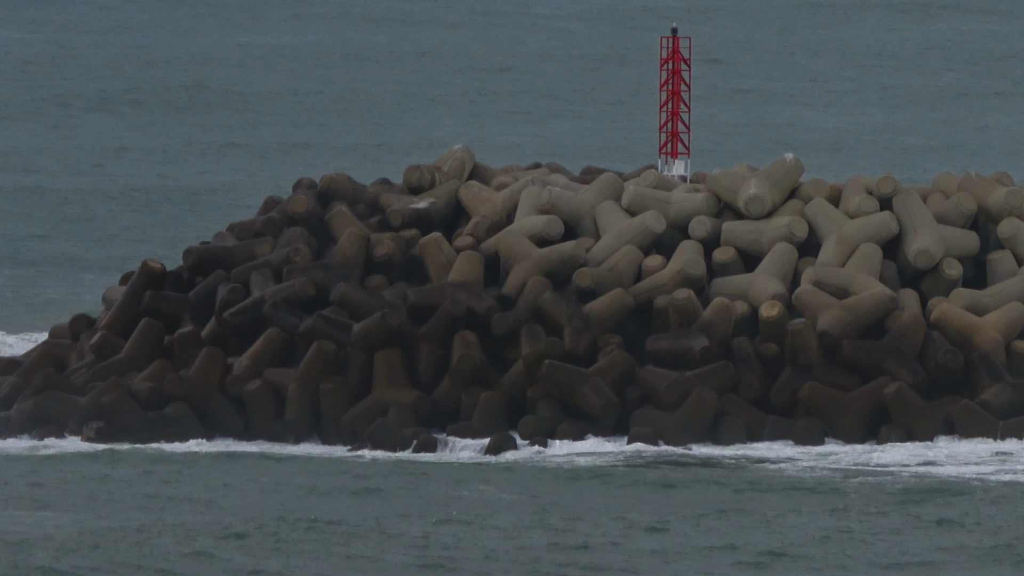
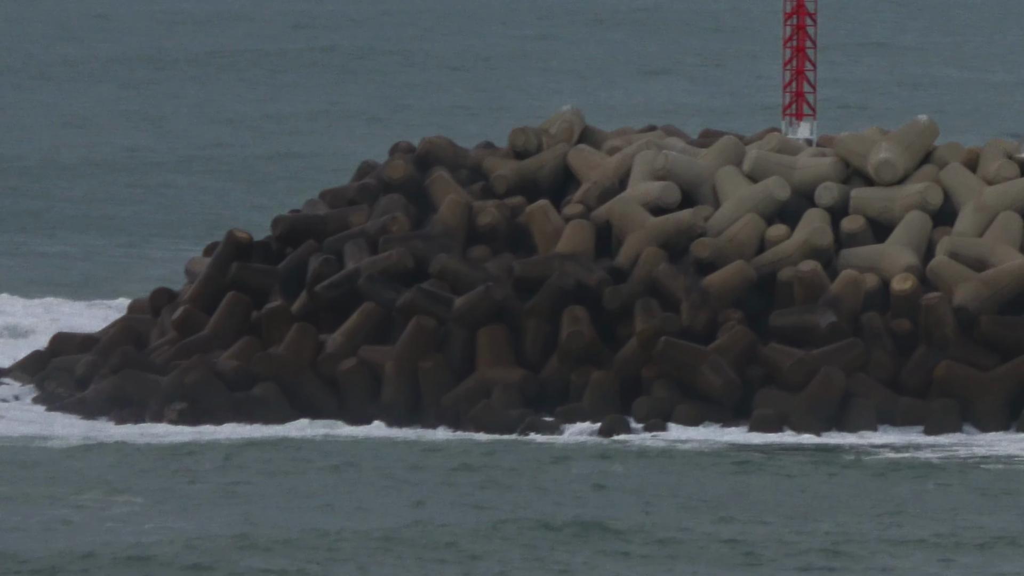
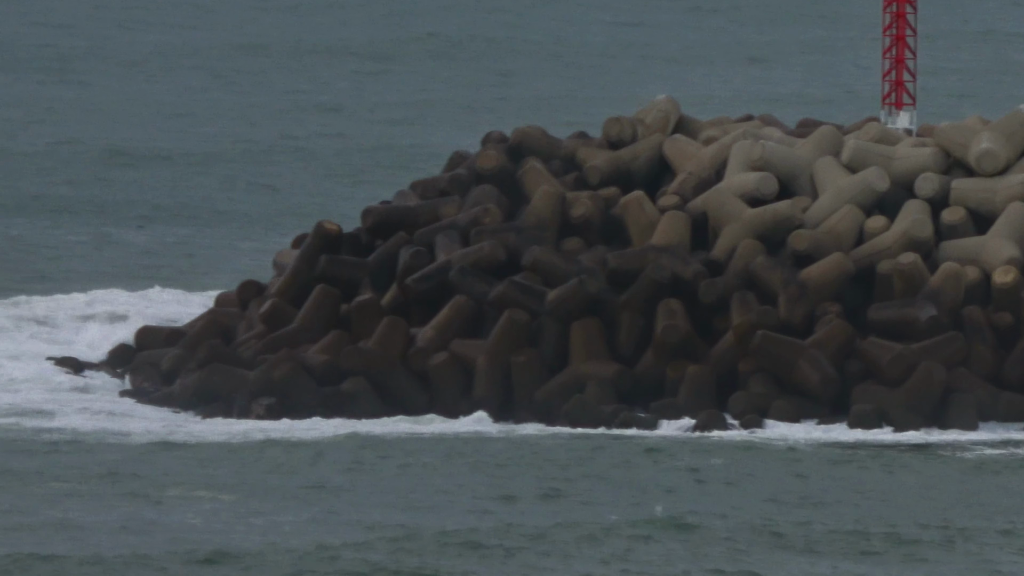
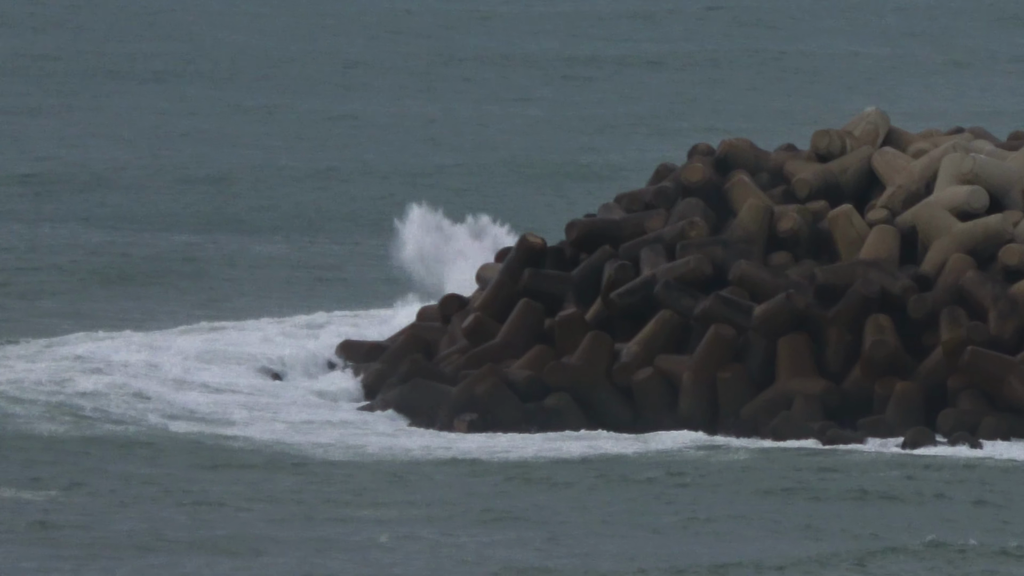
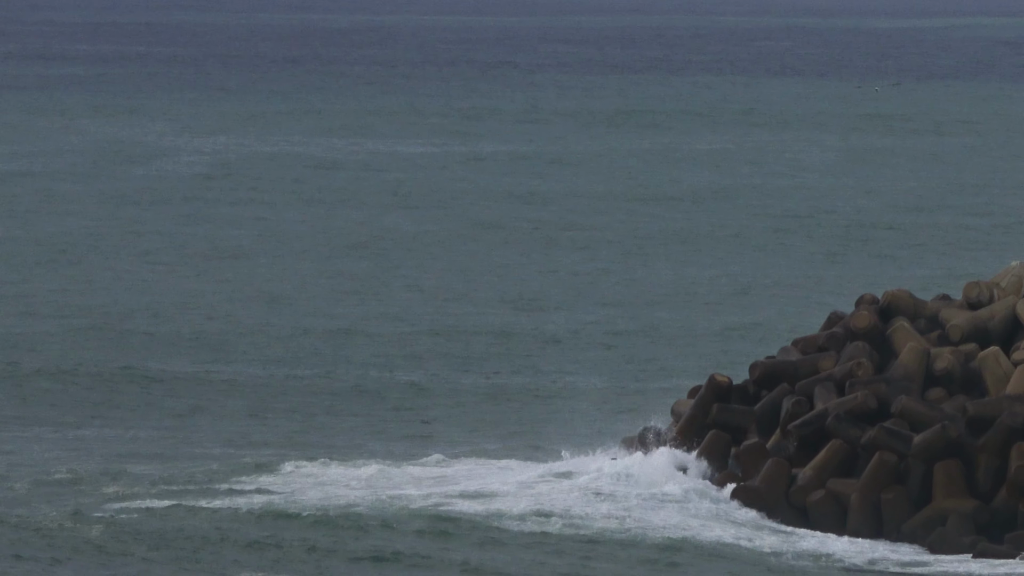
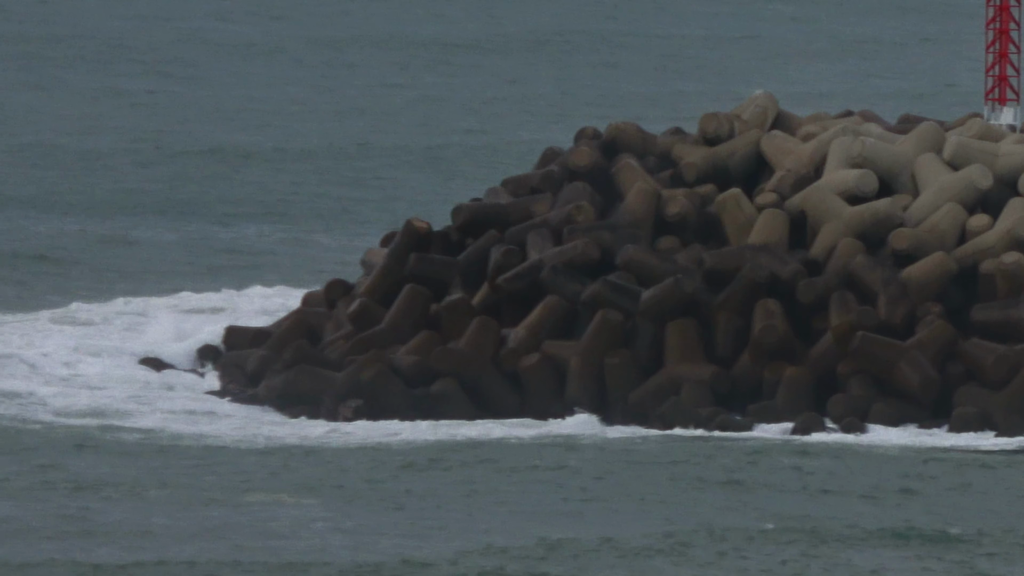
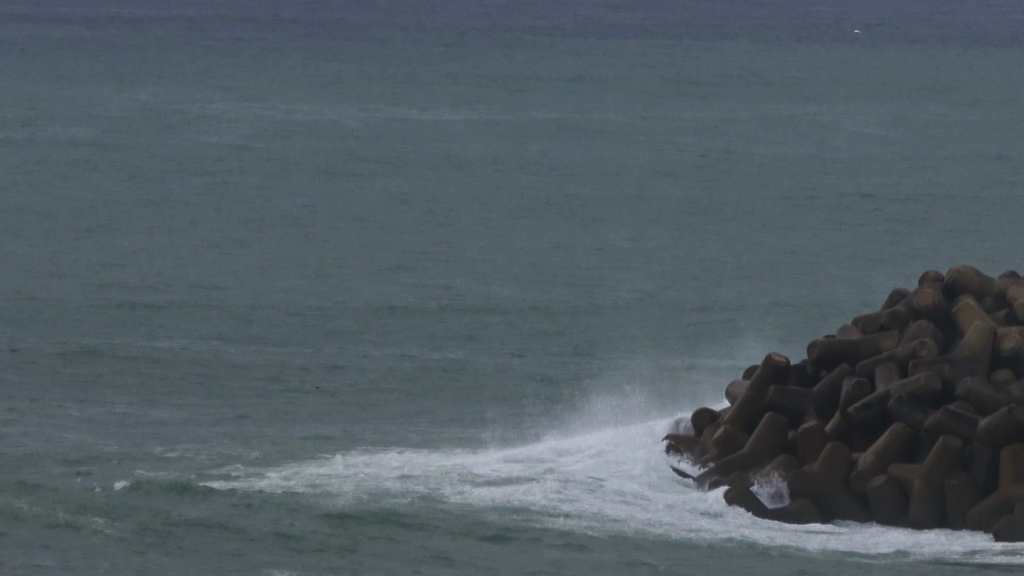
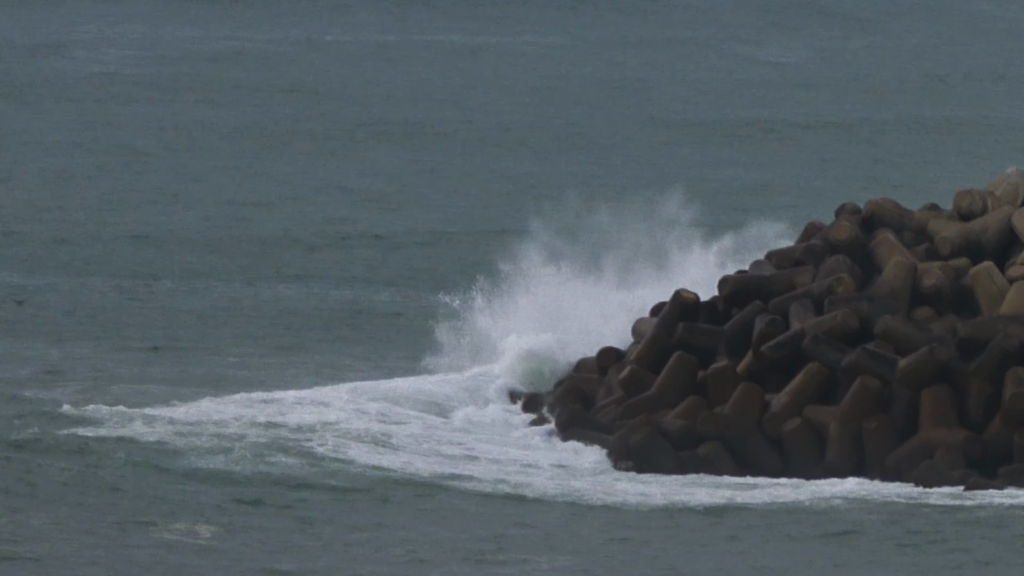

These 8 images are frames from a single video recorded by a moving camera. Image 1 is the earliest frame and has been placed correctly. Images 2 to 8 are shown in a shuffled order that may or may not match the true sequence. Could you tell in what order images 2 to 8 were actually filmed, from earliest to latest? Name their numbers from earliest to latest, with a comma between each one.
2, 3, 6, 4, 8, 7, 5
